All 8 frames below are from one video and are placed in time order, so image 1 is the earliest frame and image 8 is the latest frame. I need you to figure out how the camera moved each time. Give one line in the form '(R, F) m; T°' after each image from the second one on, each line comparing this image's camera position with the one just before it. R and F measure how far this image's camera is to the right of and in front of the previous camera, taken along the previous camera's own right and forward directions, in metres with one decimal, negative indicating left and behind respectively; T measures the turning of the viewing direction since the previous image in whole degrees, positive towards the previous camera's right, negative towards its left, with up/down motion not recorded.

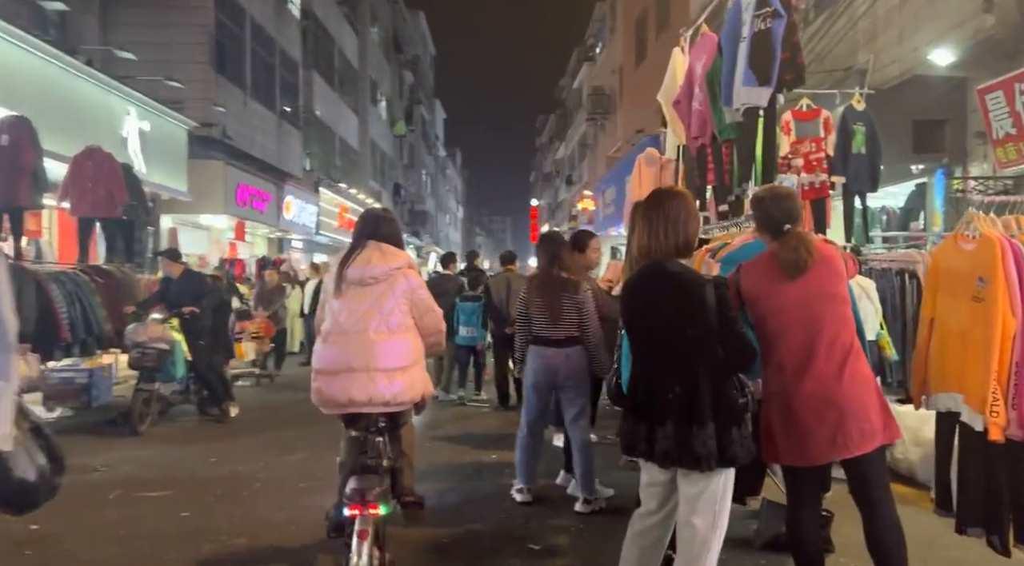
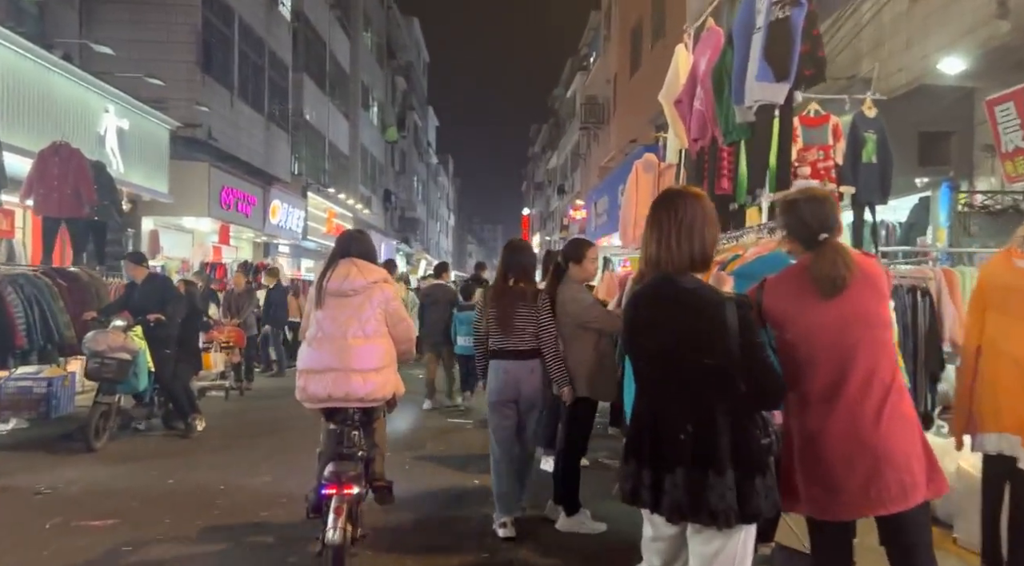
(0.0, +0.6) m; +1°
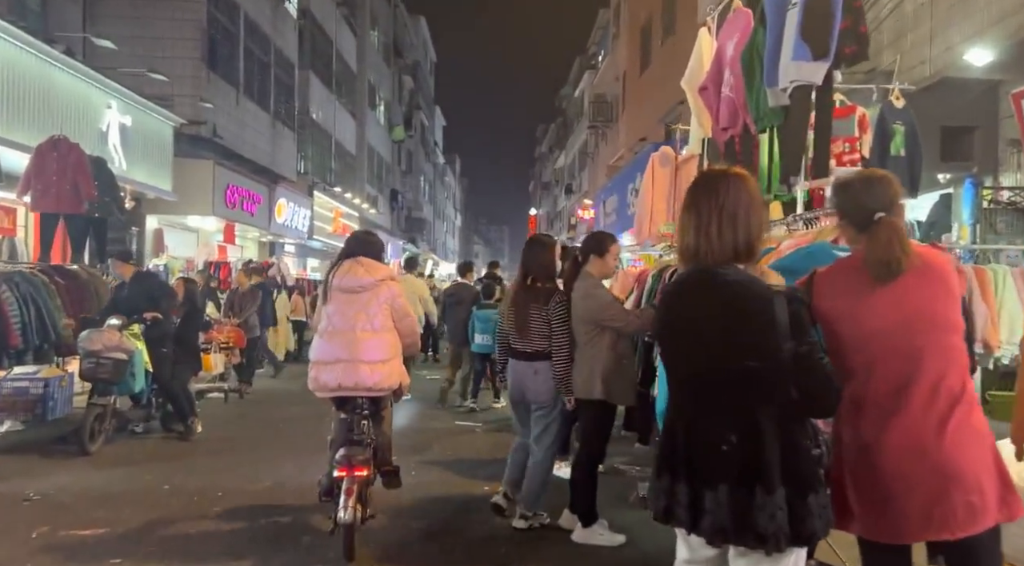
(0.0, +0.3) m; 0°
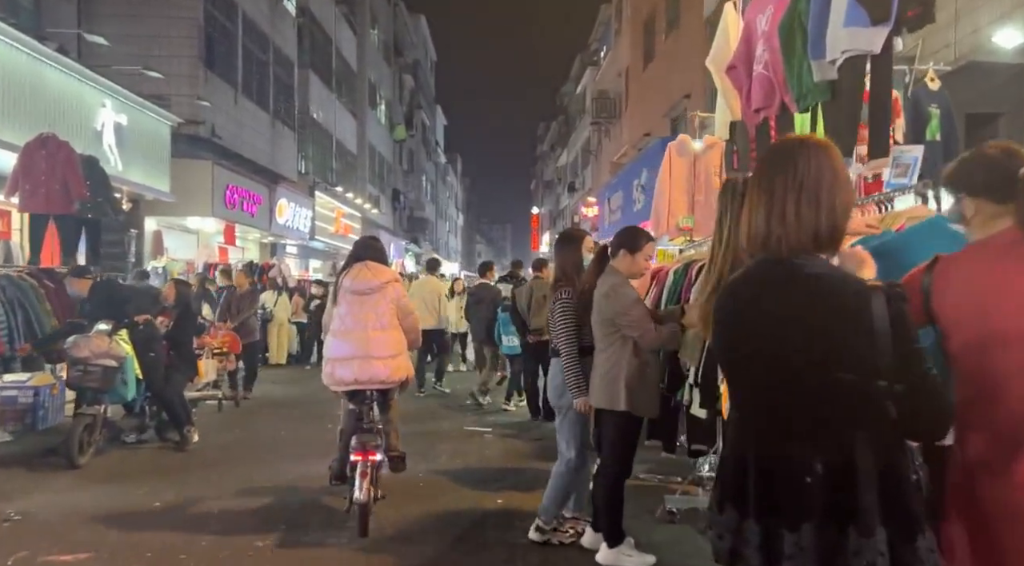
(-0.1, +0.4) m; 0°
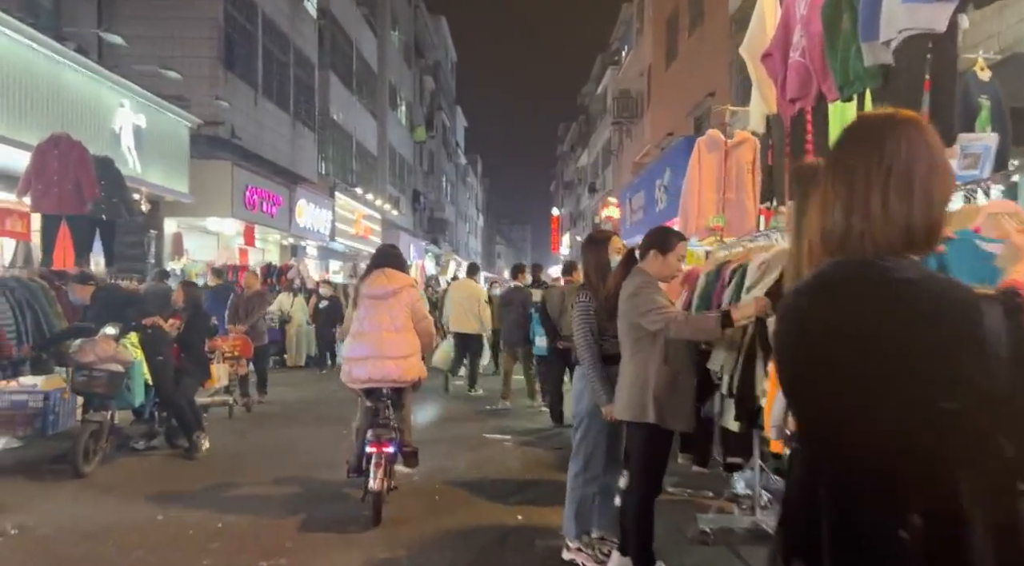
(0.0, +0.3) m; -1°
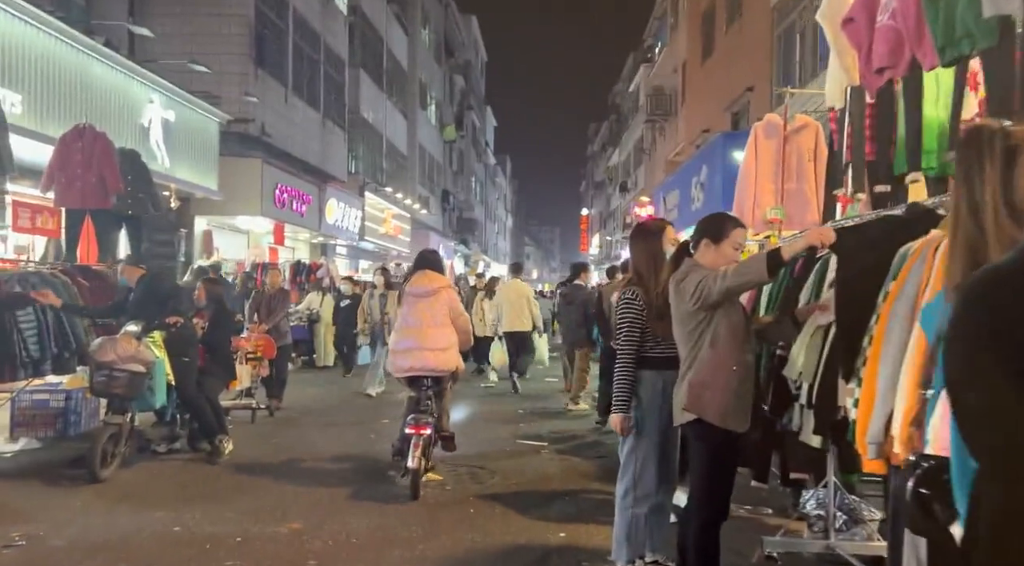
(-0.1, +0.5) m; -2°
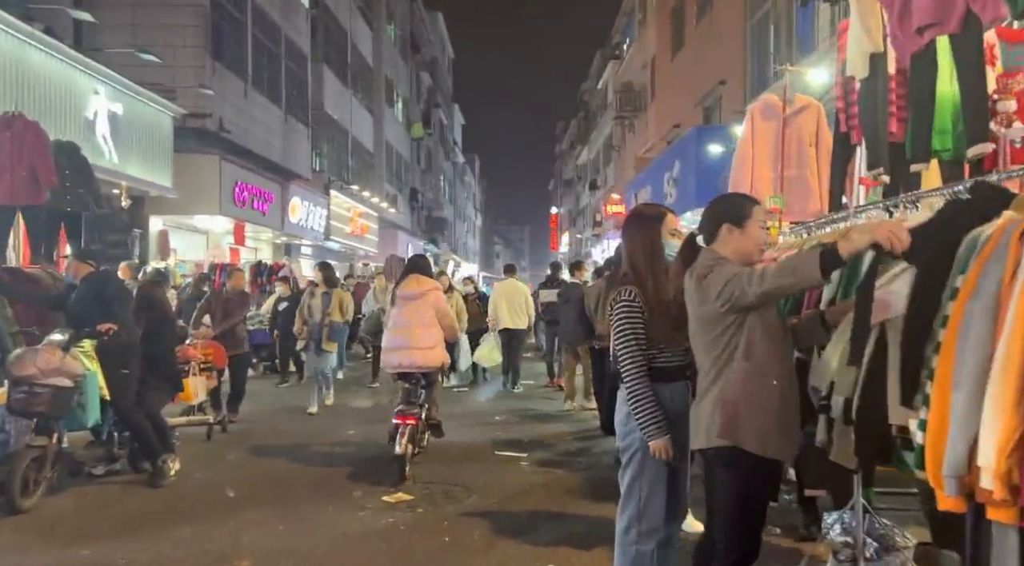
(0.0, +0.7) m; +2°
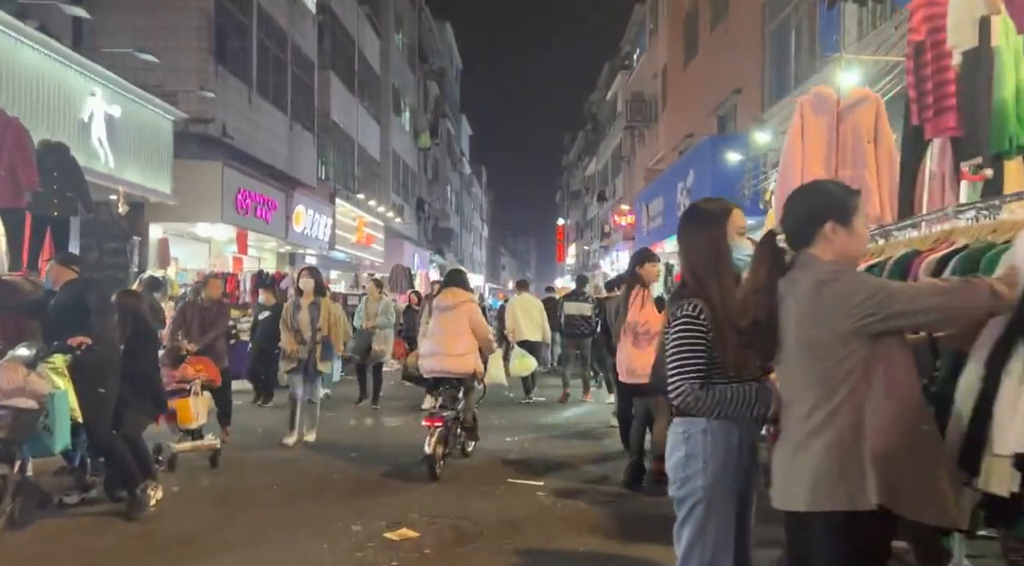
(-0.1, +0.7) m; 0°
